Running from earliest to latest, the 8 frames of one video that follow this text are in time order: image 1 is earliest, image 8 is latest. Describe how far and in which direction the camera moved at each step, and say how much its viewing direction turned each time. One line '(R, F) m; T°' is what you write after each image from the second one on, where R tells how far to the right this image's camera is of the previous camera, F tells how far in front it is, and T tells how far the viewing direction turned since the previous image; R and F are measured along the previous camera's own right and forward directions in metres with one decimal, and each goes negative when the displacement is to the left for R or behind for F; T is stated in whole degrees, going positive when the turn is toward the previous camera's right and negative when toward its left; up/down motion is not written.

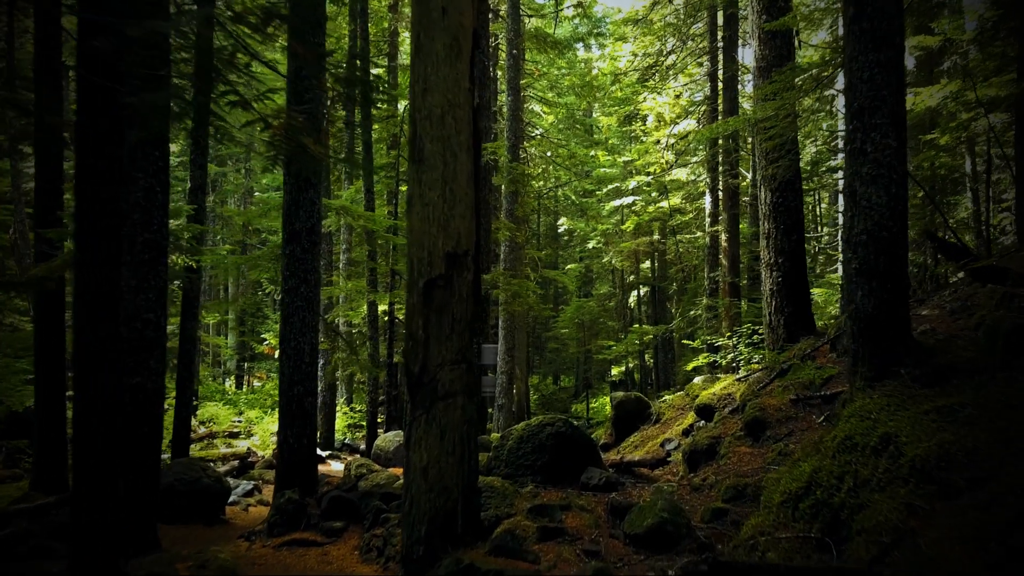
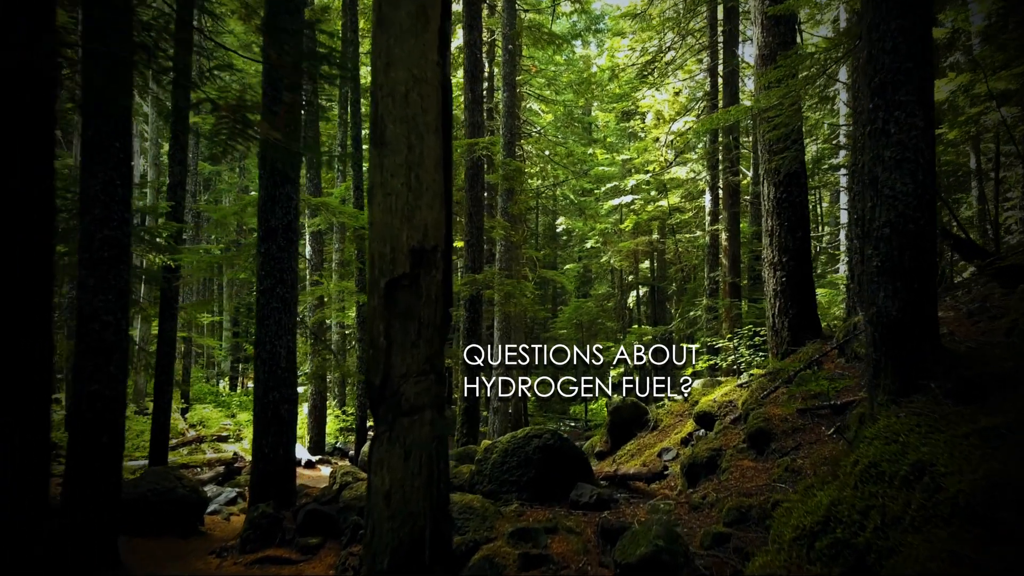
(+0.1, +0.4) m; 0°
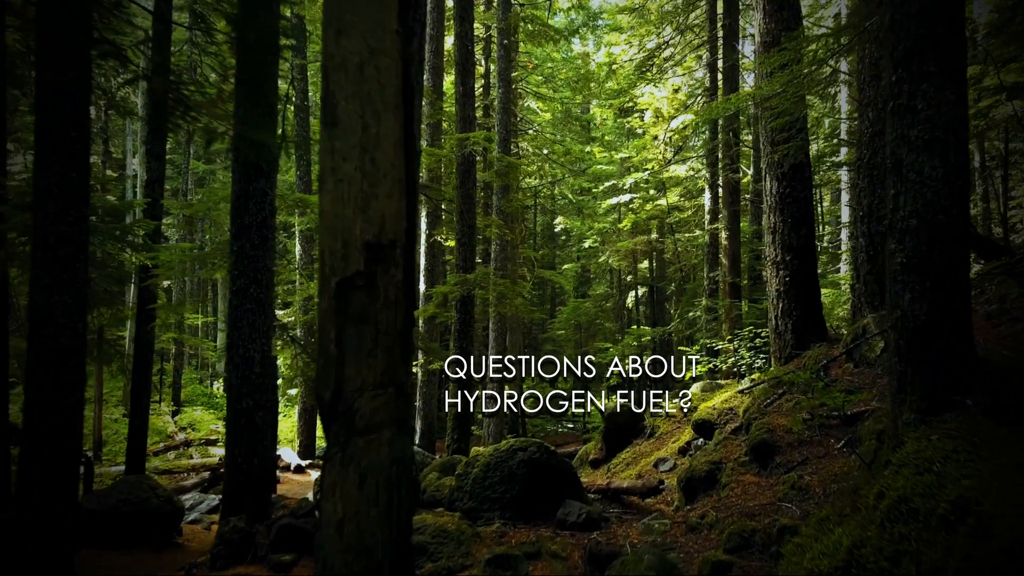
(+0.1, +0.4) m; 0°
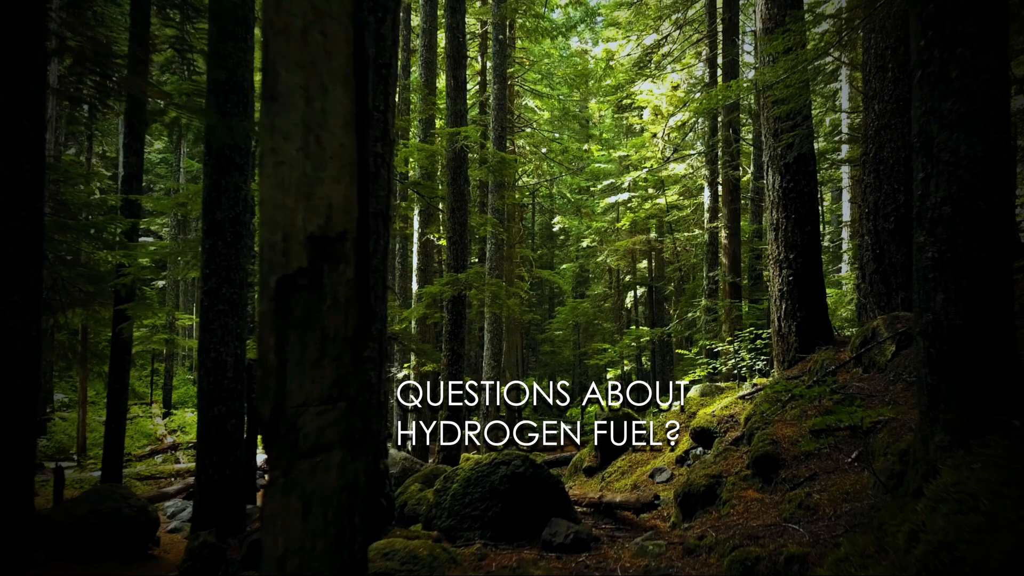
(+0.1, +0.4) m; 0°
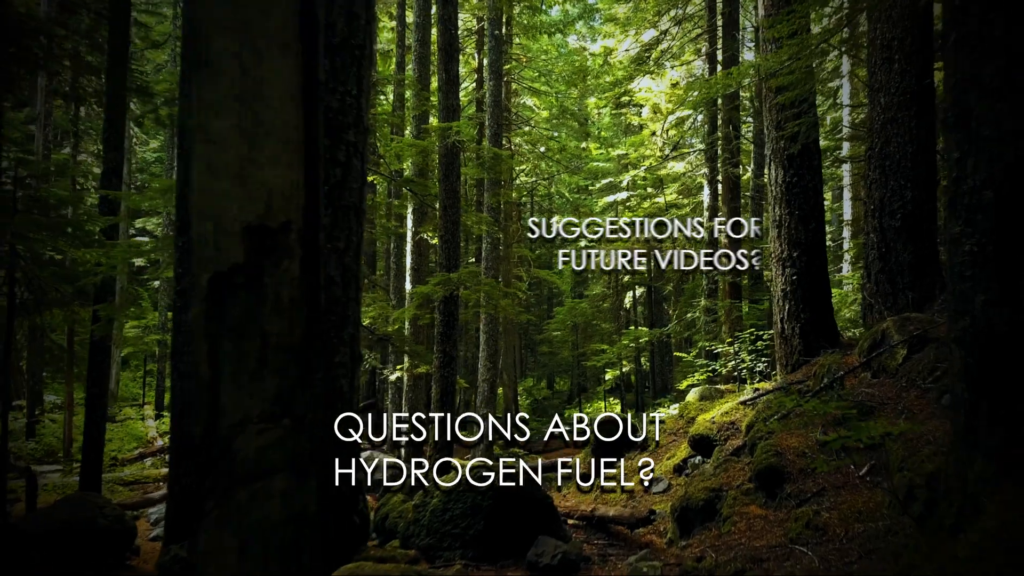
(+0.1, +0.3) m; 0°
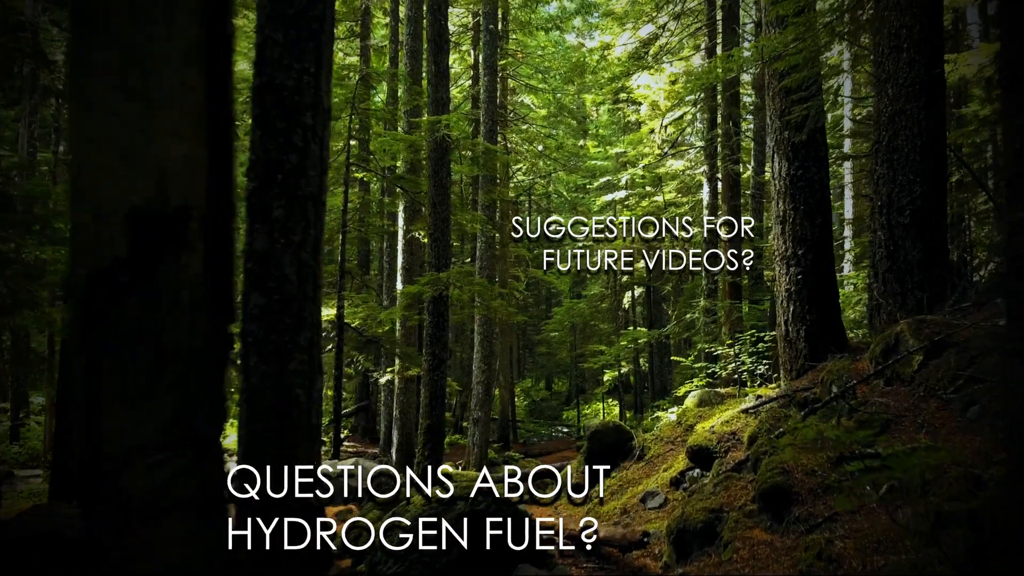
(+0.1, +0.4) m; 0°
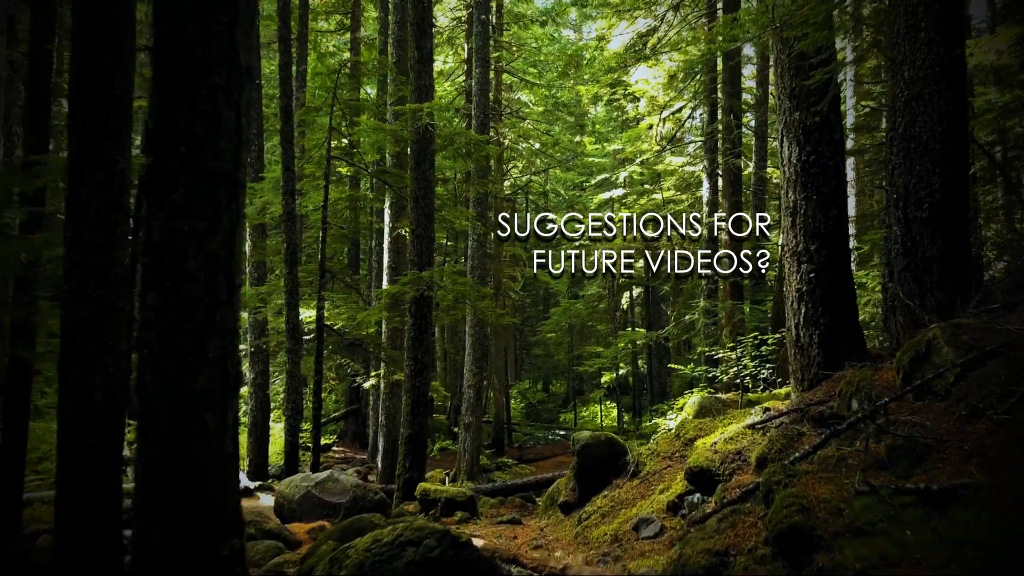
(+0.2, +0.6) m; 0°
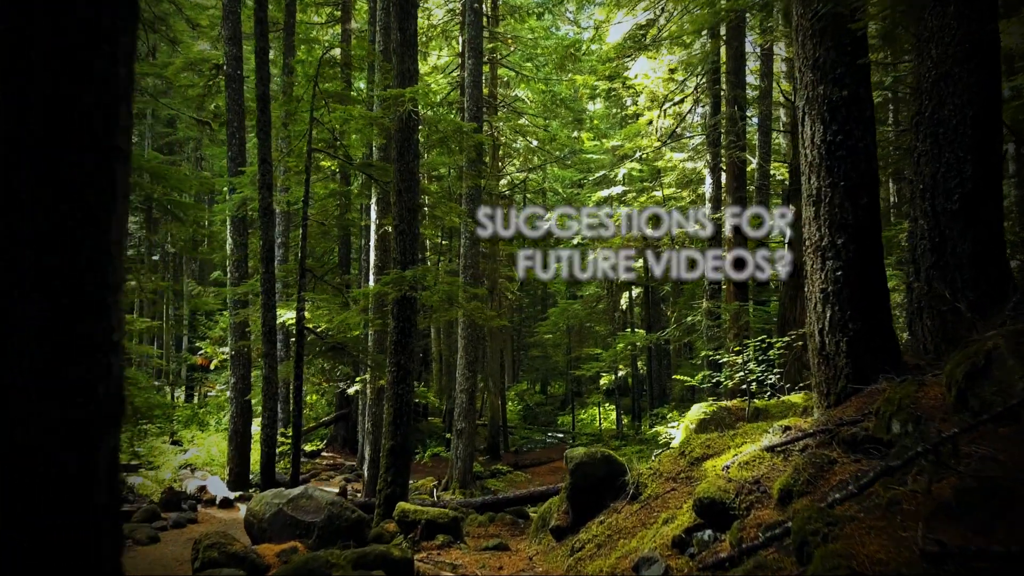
(+0.1, +0.7) m; 0°
